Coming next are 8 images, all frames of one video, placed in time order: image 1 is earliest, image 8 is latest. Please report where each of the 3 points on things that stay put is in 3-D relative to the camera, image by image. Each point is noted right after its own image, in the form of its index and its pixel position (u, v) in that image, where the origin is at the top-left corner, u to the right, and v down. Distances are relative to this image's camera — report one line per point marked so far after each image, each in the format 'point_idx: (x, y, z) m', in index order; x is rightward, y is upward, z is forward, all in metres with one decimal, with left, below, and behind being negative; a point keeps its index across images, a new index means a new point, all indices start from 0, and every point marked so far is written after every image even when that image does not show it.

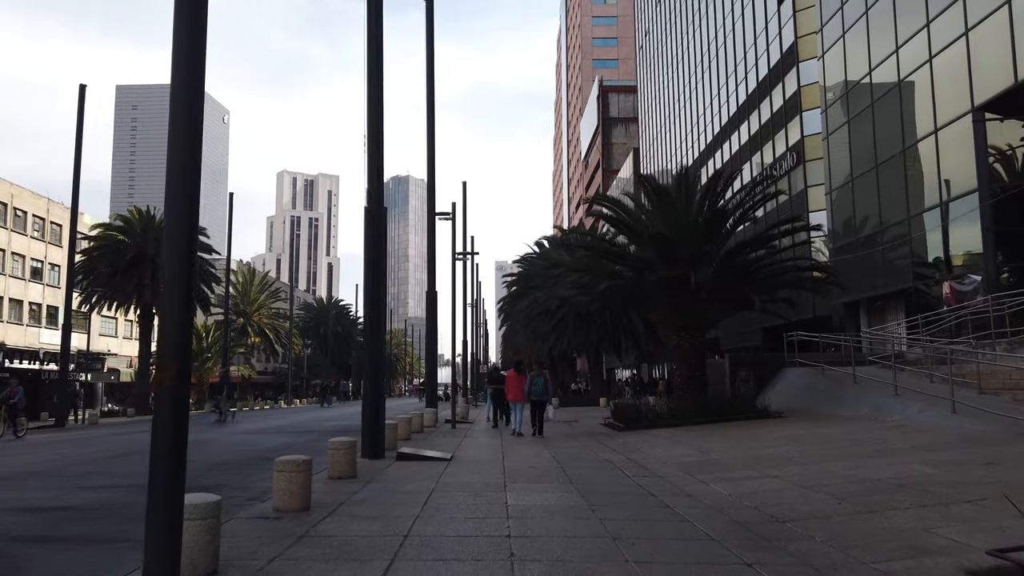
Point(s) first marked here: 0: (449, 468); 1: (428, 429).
0: (-0.9, -2.7, +11.4) m
1: (-2.2, -3.7, +19.9) m
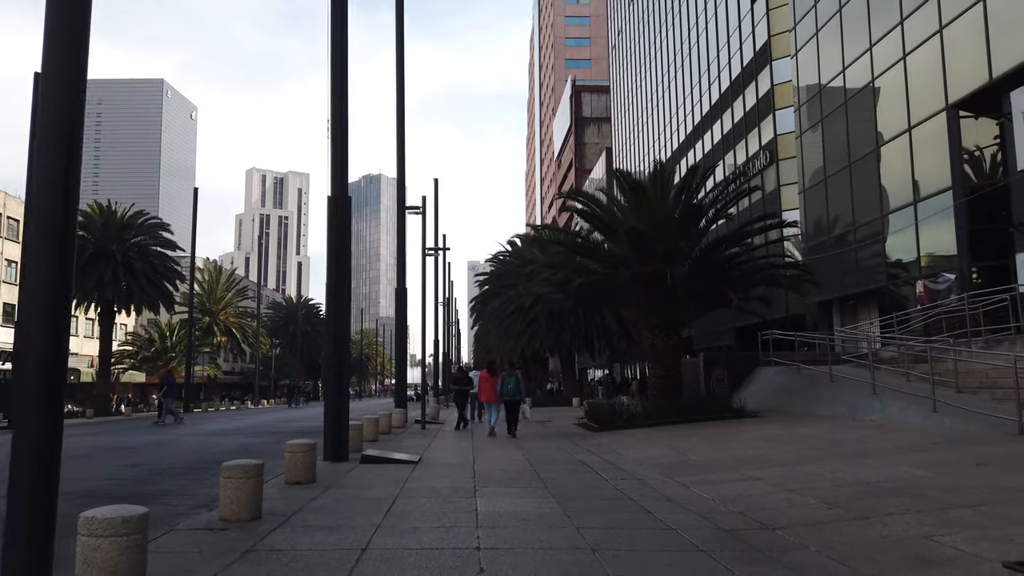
0: (-1.4, -2.6, +10.8) m
1: (-2.9, -3.6, +19.3) m
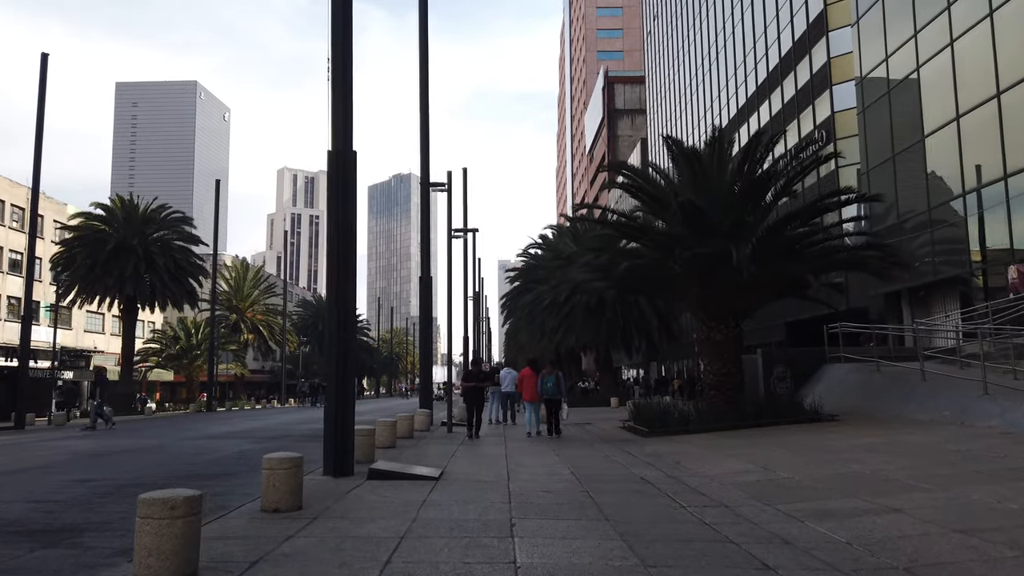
0: (-0.8, -2.3, +8.5) m
1: (-2.0, -3.2, +17.0) m
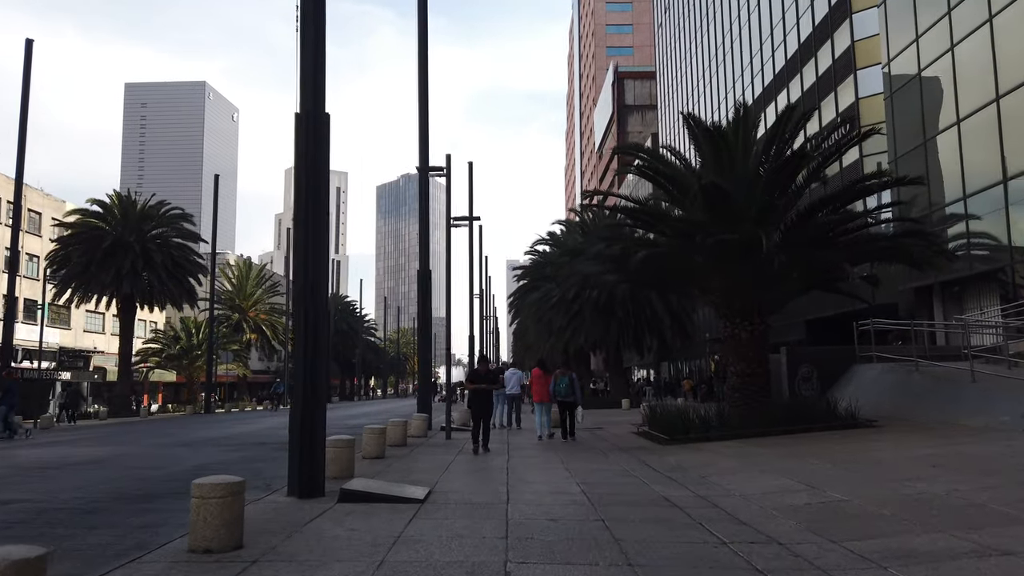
0: (-0.9, -2.1, +6.9) m
1: (-2.0, -3.1, +15.5) m
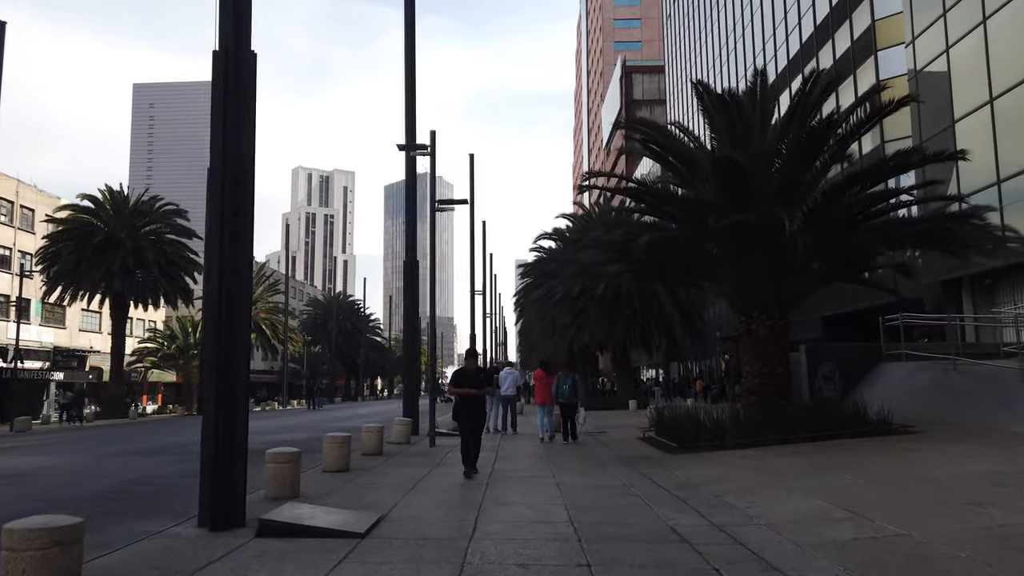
0: (-1.2, -1.9, +5.3) m
1: (-2.1, -2.9, +13.8) m
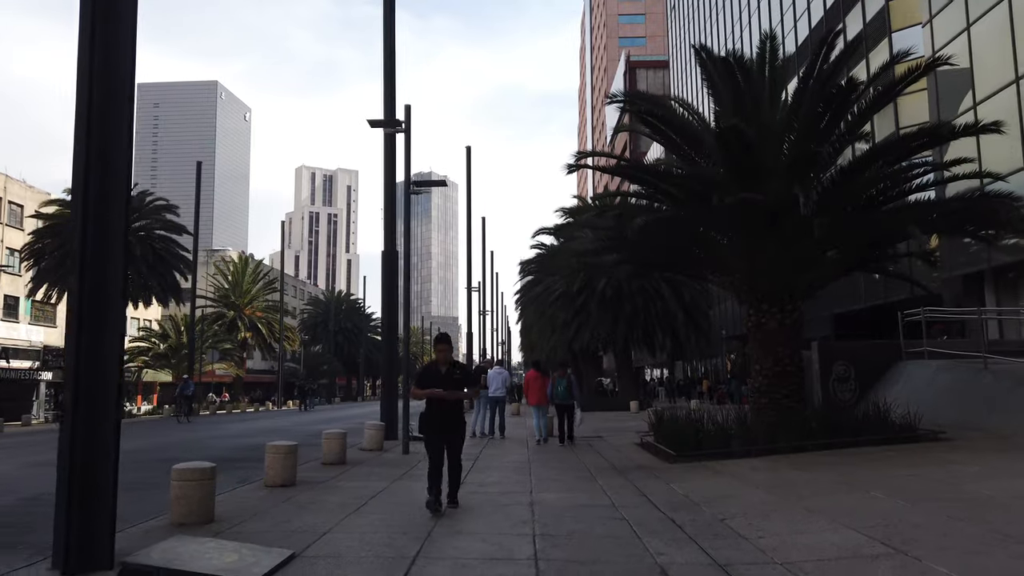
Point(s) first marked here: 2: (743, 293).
0: (-1.5, -1.7, +3.8) m
1: (-2.5, -2.7, +12.4) m
2: (+4.2, -0.1, +13.9) m
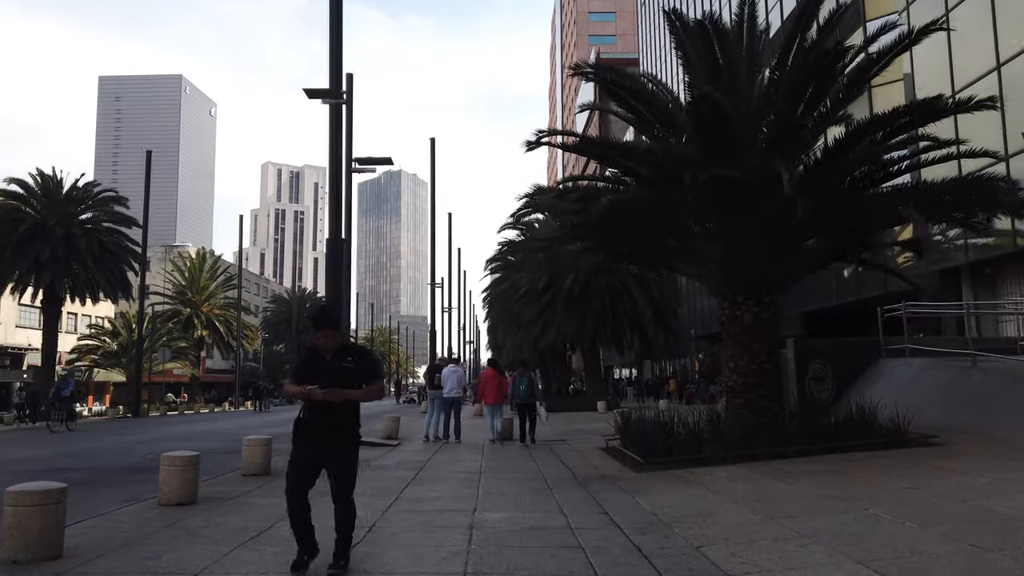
0: (-1.9, -1.6, +2.5) m
1: (-3.2, -2.5, +11.0) m
2: (+3.4, +0.1, +12.8) m
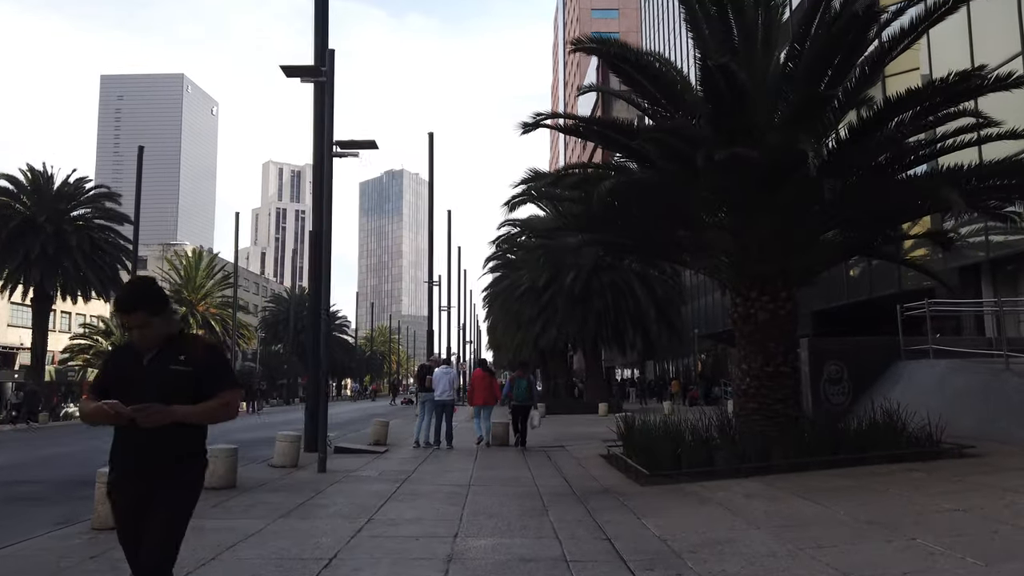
0: (-2.1, -1.5, +1.5) m
1: (-3.3, -2.5, +10.0) m
2: (+3.3, +0.1, +11.8) m
